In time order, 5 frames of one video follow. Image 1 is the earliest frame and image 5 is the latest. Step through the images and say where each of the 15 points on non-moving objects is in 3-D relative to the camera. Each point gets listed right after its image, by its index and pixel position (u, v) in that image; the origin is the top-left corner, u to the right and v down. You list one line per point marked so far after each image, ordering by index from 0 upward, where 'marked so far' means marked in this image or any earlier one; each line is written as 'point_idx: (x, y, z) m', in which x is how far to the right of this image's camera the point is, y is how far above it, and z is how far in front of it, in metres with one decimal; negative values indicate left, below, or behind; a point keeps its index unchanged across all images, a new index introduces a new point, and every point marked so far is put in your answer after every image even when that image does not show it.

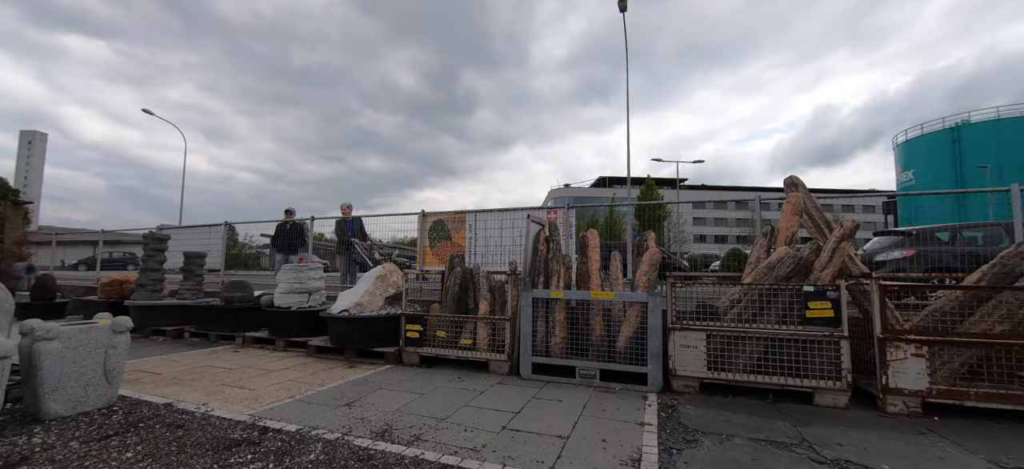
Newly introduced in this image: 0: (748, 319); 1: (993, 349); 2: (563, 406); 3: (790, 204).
0: (+2.4, -0.9, +4.1) m
1: (+4.3, -1.0, +3.5) m
2: (+0.5, -1.6, +3.8) m
3: (+3.3, +0.4, +4.7) m
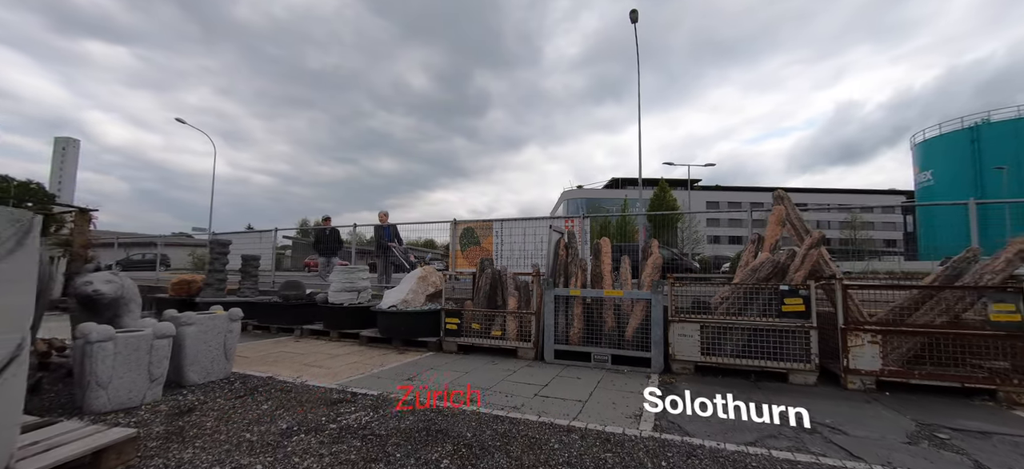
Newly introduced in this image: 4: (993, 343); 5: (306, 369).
0: (+2.8, -1.0, +5.0) m
1: (+4.6, -1.1, +4.3) m
2: (+0.8, -1.8, +4.7) m
3: (+3.7, +0.3, +5.5) m
4: (+5.1, -1.1, +4.2) m
5: (-2.7, -1.8, +5.2) m
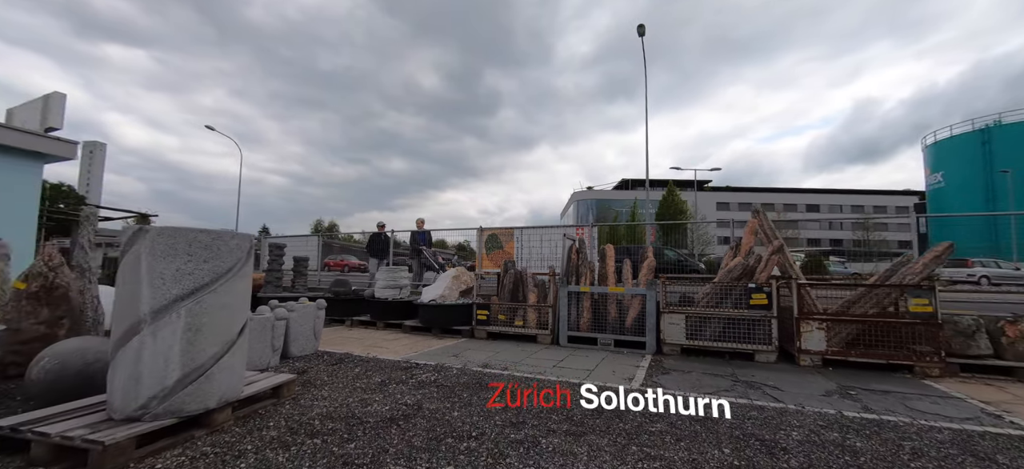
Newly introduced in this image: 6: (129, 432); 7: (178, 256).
0: (+3.1, -1.1, +6.2) m
1: (+4.9, -1.2, +5.5) m
2: (+1.2, -1.9, +6.0) m
3: (+4.1, +0.2, +6.8) m
4: (+5.4, -1.3, +5.3) m
5: (-2.3, -1.9, +6.6) m
6: (-2.5, -1.3, +2.6) m
7: (-2.4, -0.1, +2.9) m
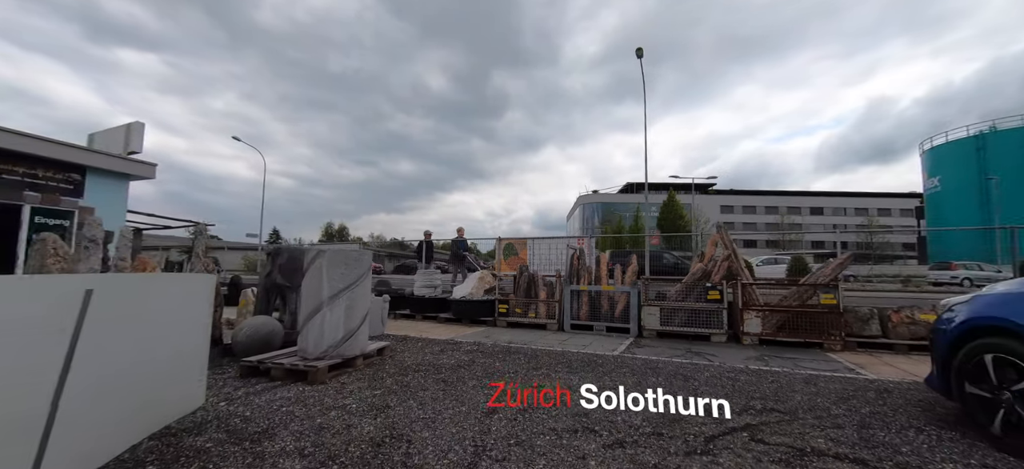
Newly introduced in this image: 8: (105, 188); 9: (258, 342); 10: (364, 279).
0: (+3.5, -1.3, +8.2) m
1: (+5.2, -1.5, +7.4) m
2: (+1.5, -2.1, +8.0) m
3: (+4.4, -0.1, +8.7) m
4: (+5.7, -1.5, +7.3) m
5: (-2.0, -2.1, +8.6) m
6: (-2.2, -1.5, +4.7) m
7: (-2.1, -0.4, +5.0) m
8: (-14.4, +1.6, +14.0) m
9: (-3.5, -1.5, +5.5) m
10: (-2.0, -0.6, +5.2) m
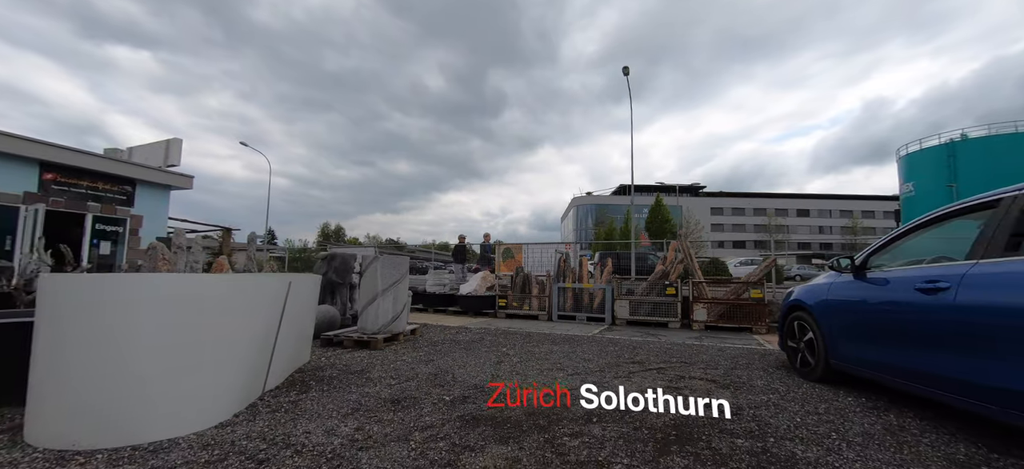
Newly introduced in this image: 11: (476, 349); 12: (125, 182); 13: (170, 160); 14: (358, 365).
0: (+3.4, -1.5, +10.2) m
1: (+5.2, -1.7, +9.5) m
2: (+1.5, -2.3, +10.0) m
3: (+4.4, -0.3, +10.8) m
4: (+5.7, -1.7, +9.3) m
5: (-2.0, -2.3, +10.6) m
6: (-2.2, -1.7, +6.6) m
7: (-2.1, -0.6, +7.0) m
8: (-14.5, +1.5, +15.9) m
9: (-3.5, -1.7, +7.5) m
10: (-2.0, -0.8, +7.2) m
11: (-0.6, -1.9, +6.7) m
12: (-14.7, +2.0, +15.0) m
13: (-15.0, +3.3, +17.3) m
14: (-2.1, -1.8, +5.3) m
